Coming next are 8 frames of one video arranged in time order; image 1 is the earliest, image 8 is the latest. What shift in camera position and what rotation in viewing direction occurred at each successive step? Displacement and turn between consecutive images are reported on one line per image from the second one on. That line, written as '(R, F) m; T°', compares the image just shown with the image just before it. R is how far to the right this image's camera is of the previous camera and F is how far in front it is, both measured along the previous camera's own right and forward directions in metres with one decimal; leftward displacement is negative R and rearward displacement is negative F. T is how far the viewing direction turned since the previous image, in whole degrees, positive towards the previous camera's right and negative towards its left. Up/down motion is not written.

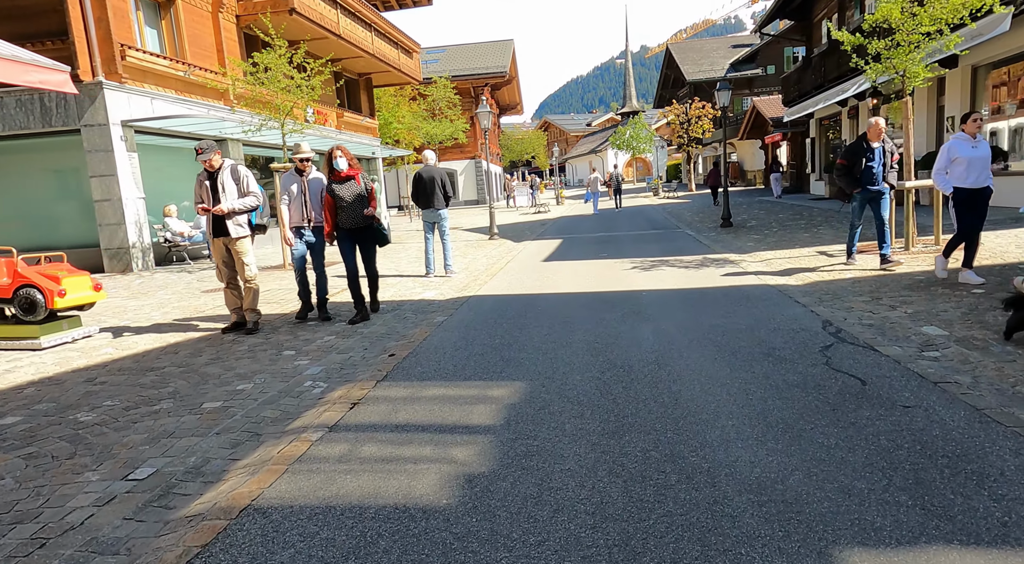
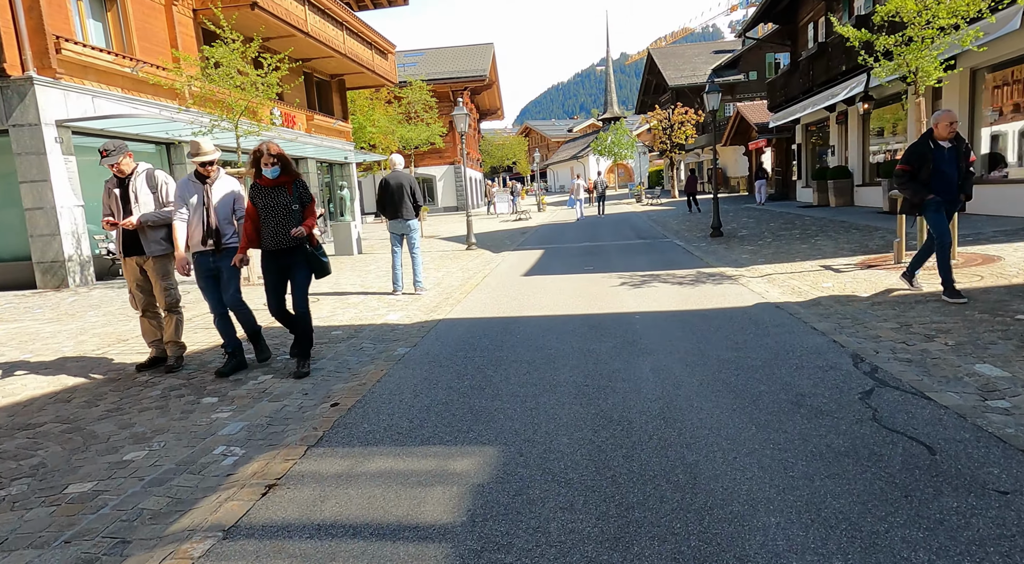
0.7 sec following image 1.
(+0.1, +1.0) m; +1°
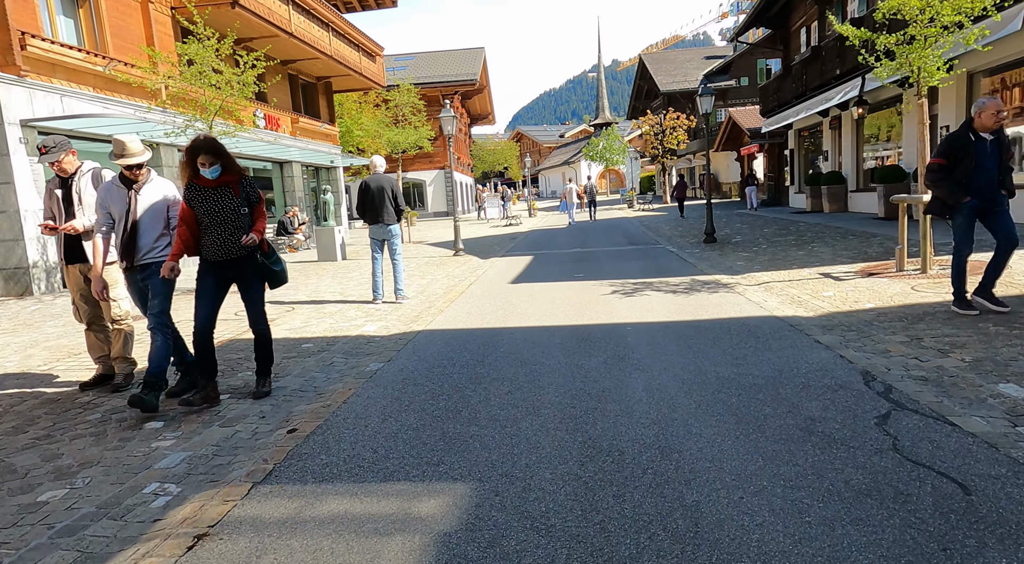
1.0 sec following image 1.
(+0.1, +0.5) m; +1°
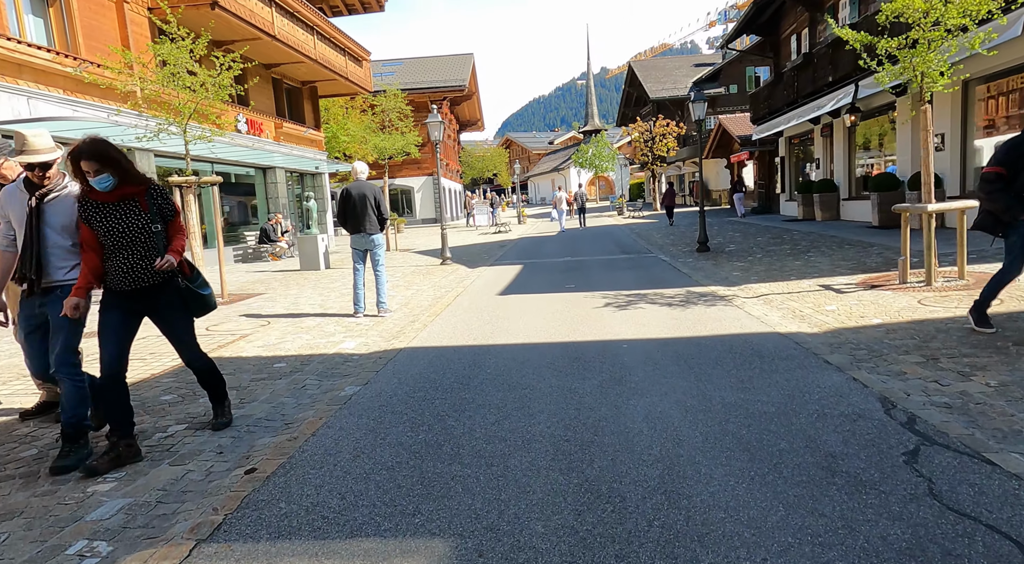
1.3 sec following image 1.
(0.0, +0.4) m; +1°
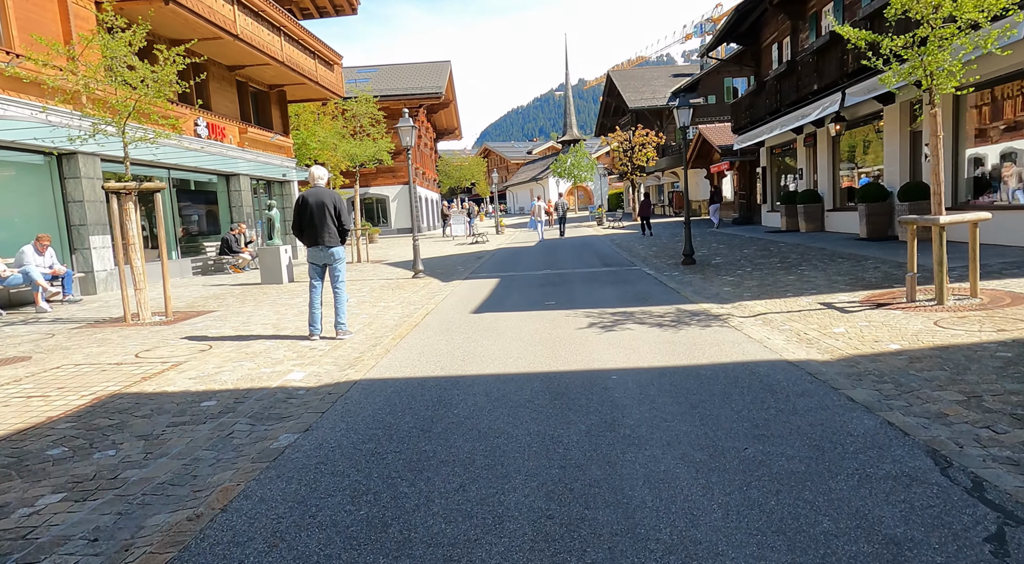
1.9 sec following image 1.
(0.0, +0.9) m; +2°
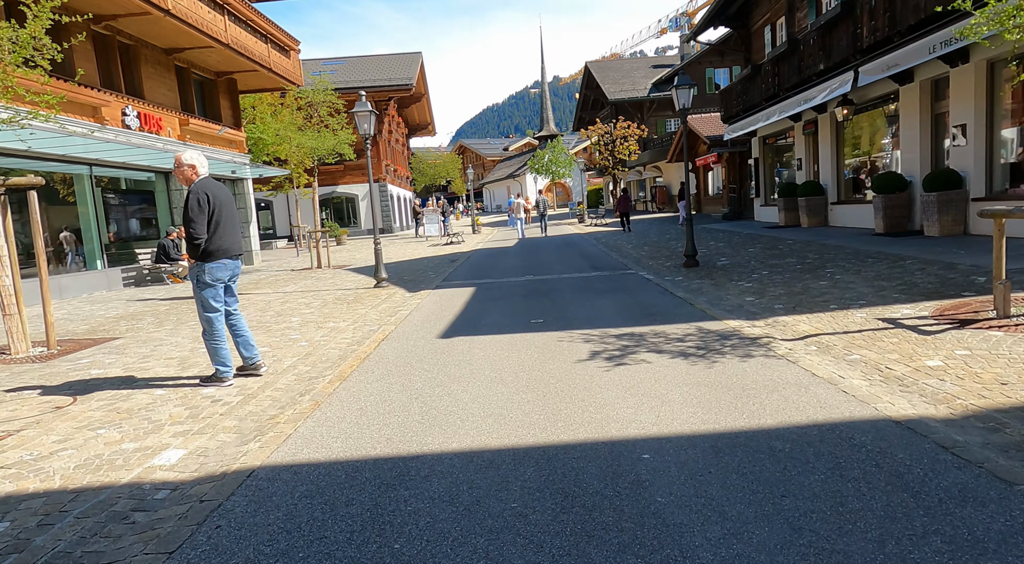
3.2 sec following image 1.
(0.0, +2.0) m; +2°
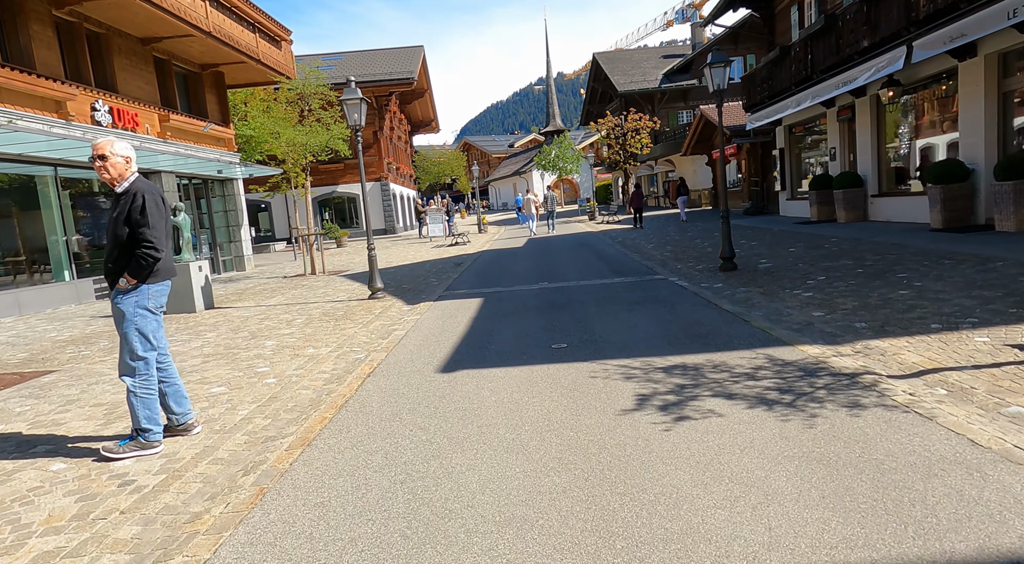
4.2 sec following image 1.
(-0.1, +1.6) m; -1°
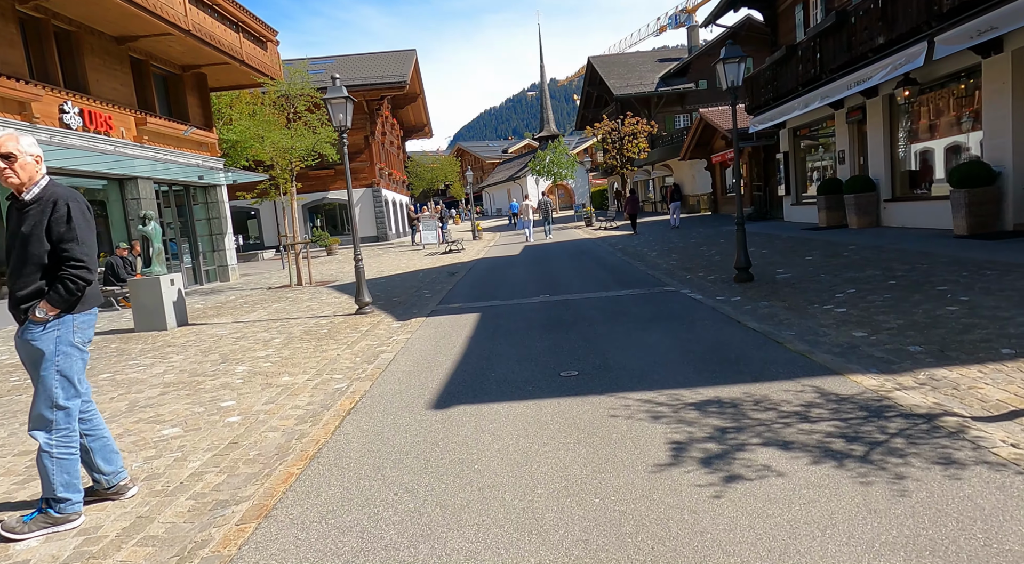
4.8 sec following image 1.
(-0.1, +0.9) m; 0°
